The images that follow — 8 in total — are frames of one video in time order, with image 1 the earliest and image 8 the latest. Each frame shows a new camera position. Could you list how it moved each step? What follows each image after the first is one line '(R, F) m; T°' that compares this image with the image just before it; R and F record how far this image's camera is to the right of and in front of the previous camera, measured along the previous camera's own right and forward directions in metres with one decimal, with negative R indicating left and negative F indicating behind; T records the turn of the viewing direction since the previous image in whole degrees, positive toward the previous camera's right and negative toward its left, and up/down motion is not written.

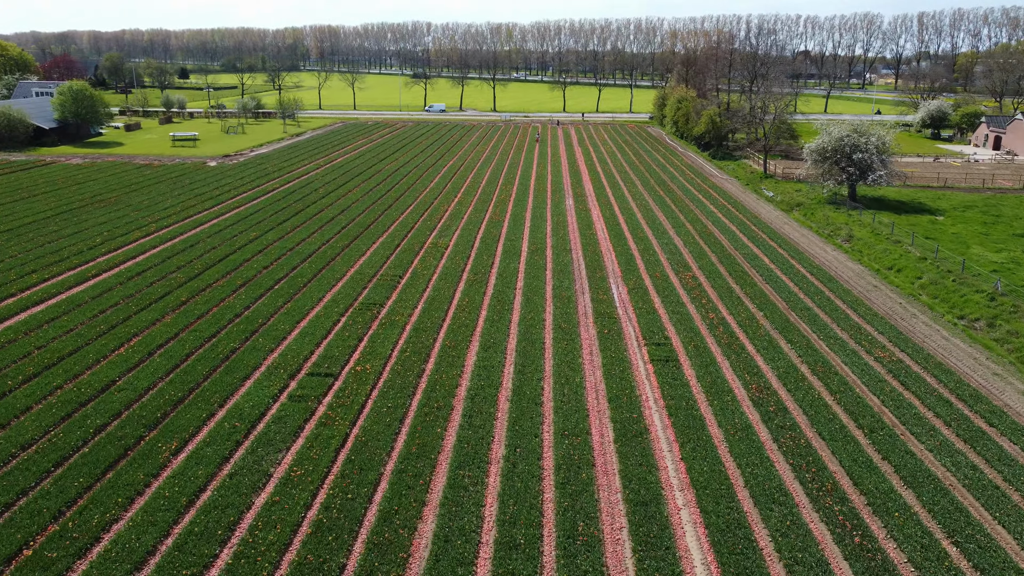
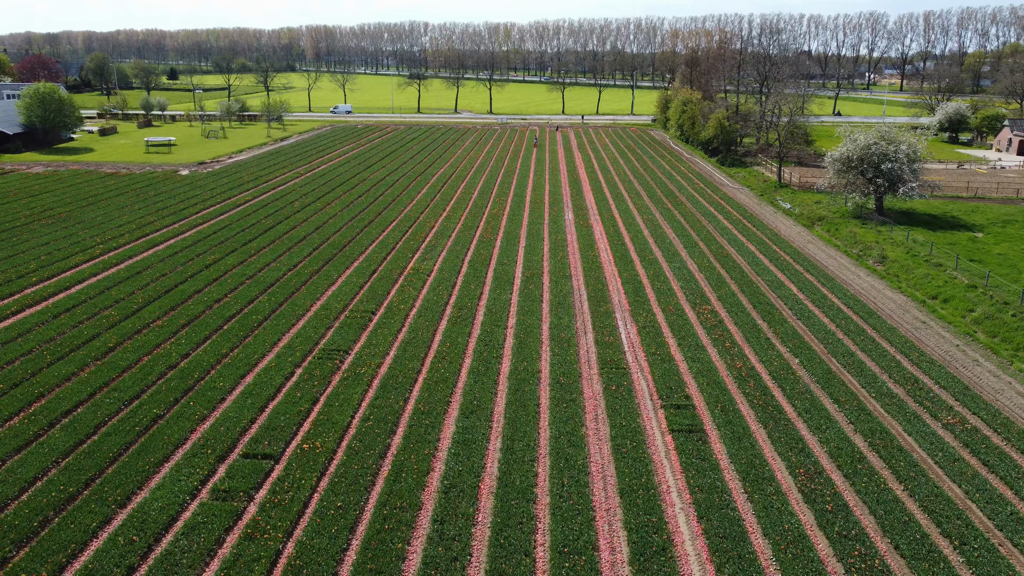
(+0.4, +4.4) m; 0°
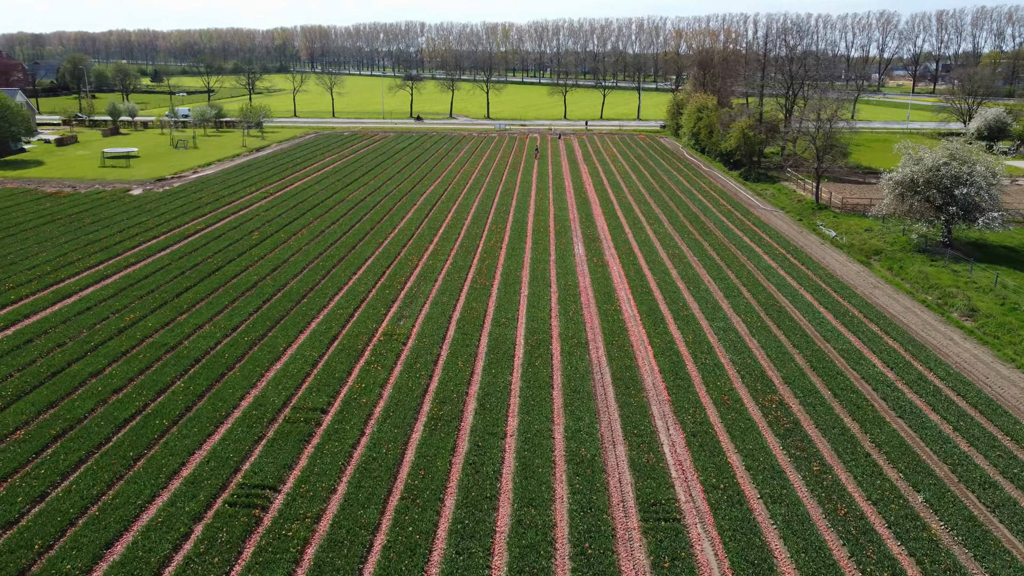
(-0.1, +7.1) m; 0°
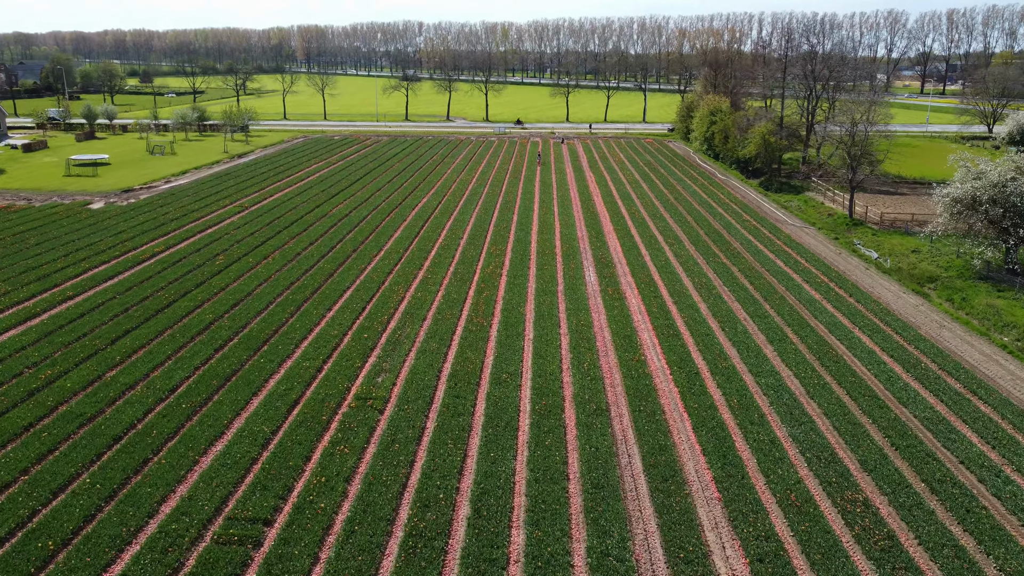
(-0.1, +4.8) m; 0°
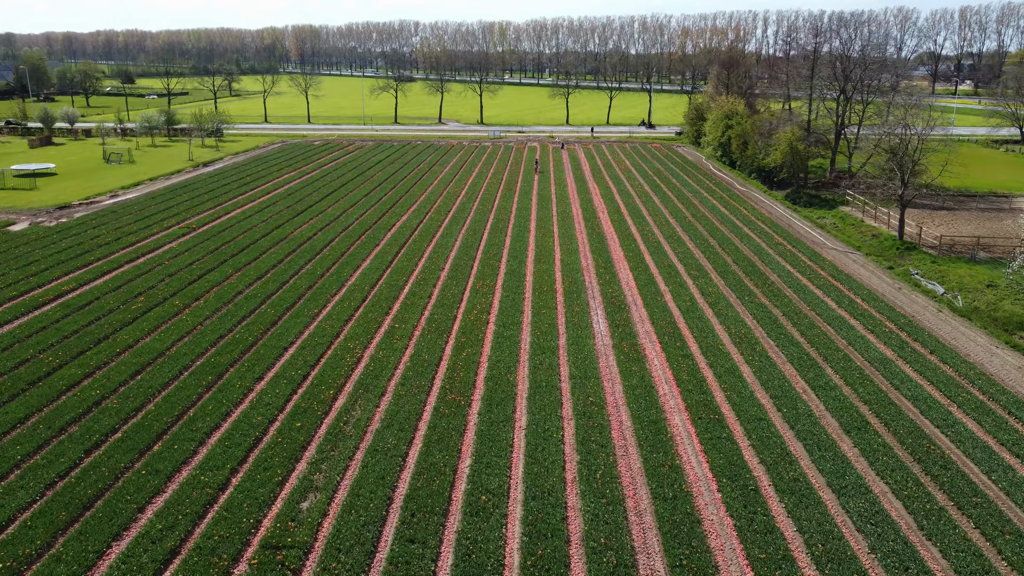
(+0.5, +6.6) m; 0°
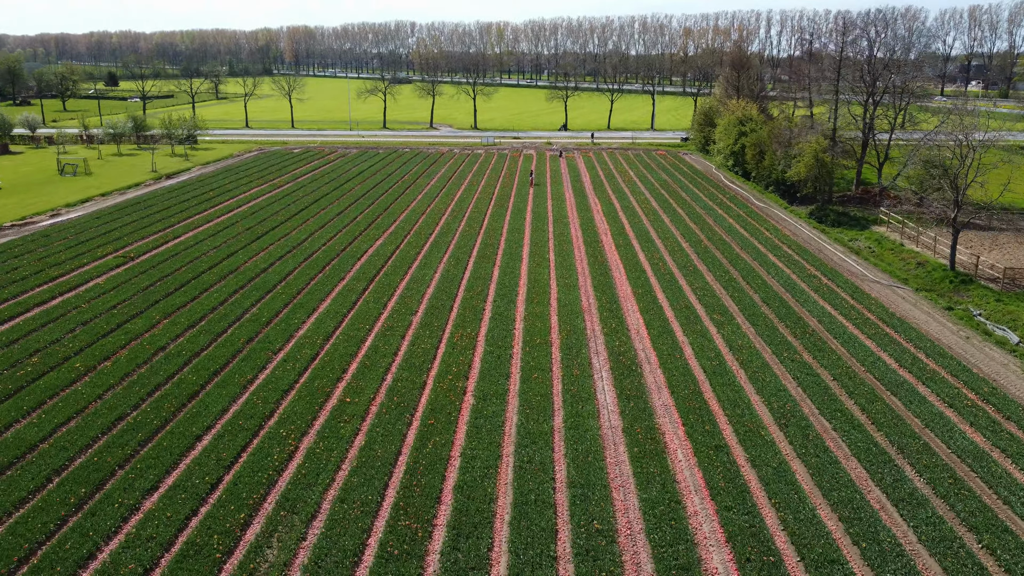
(+0.6, +5.4) m; 0°
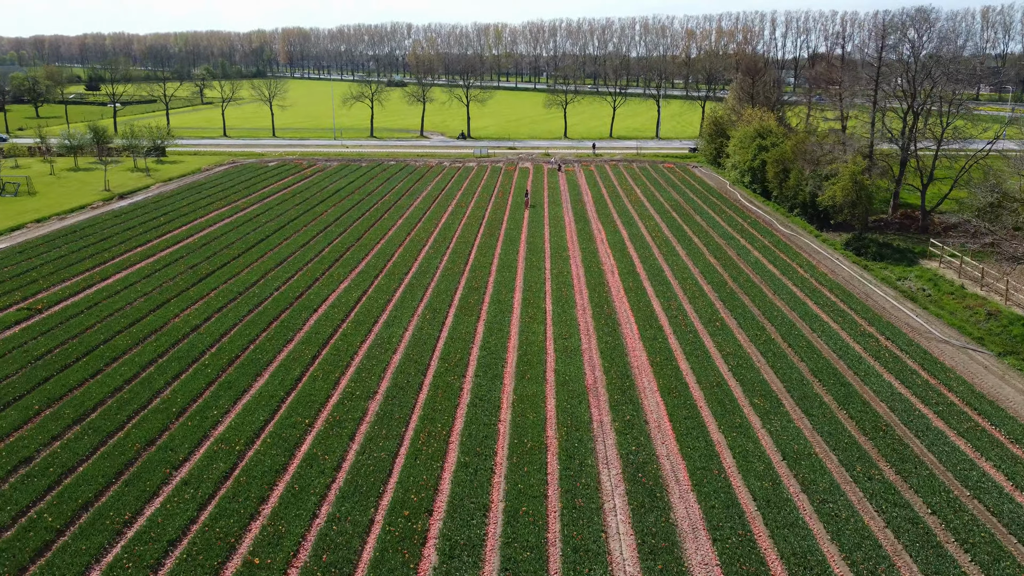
(+0.6, +5.9) m; 0°
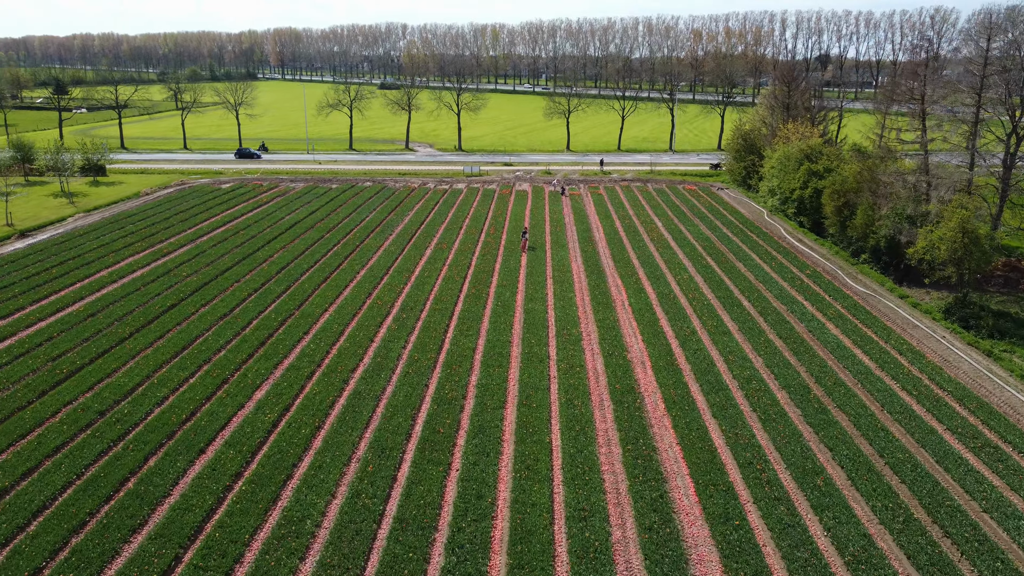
(+0.3, +9.8) m; 0°
